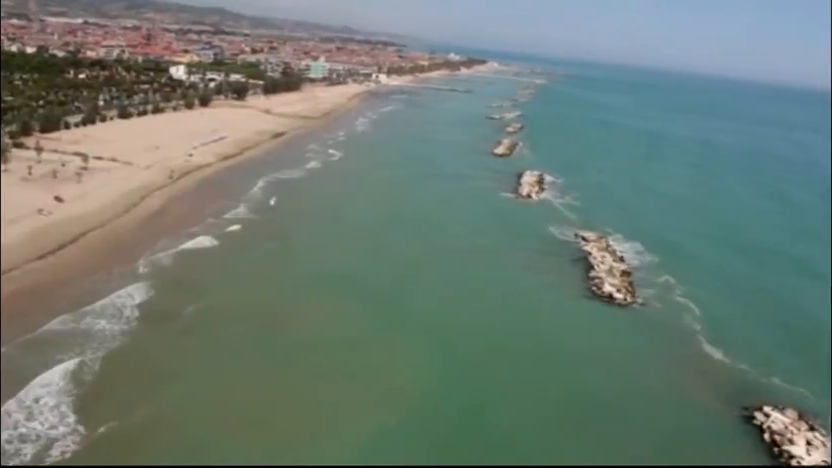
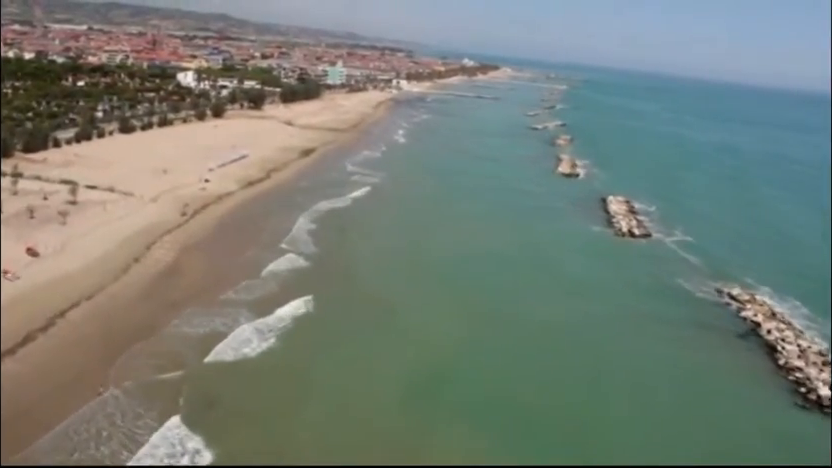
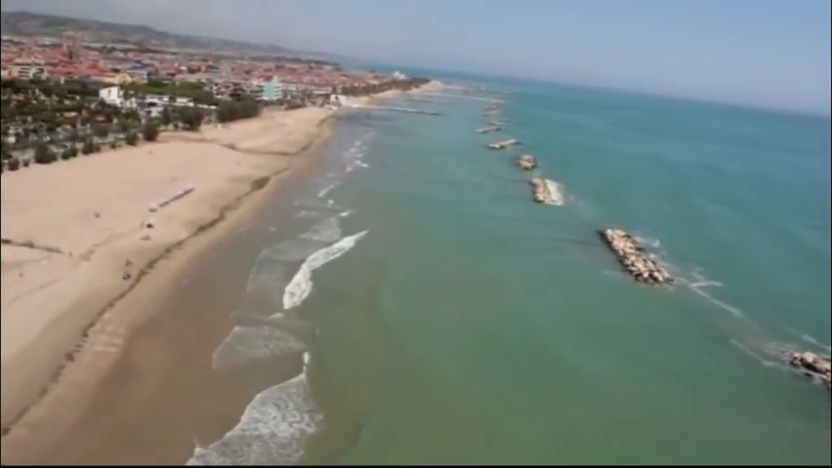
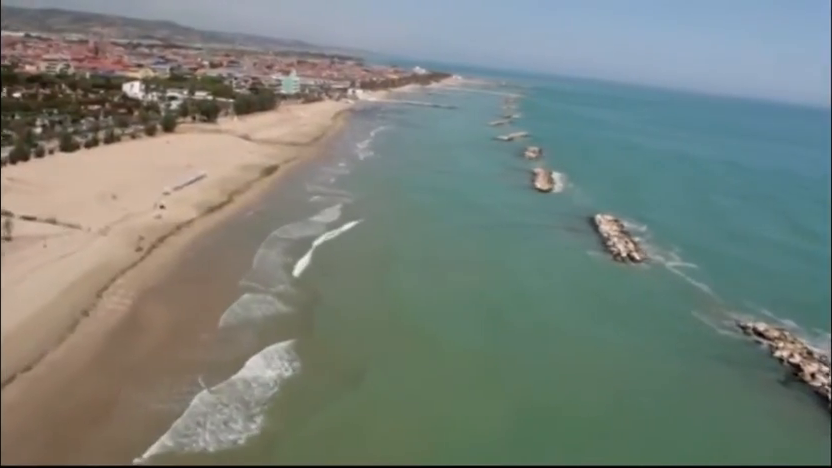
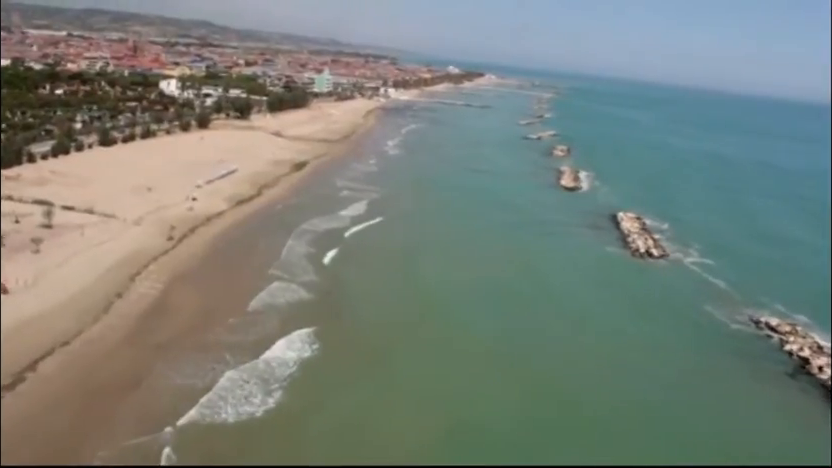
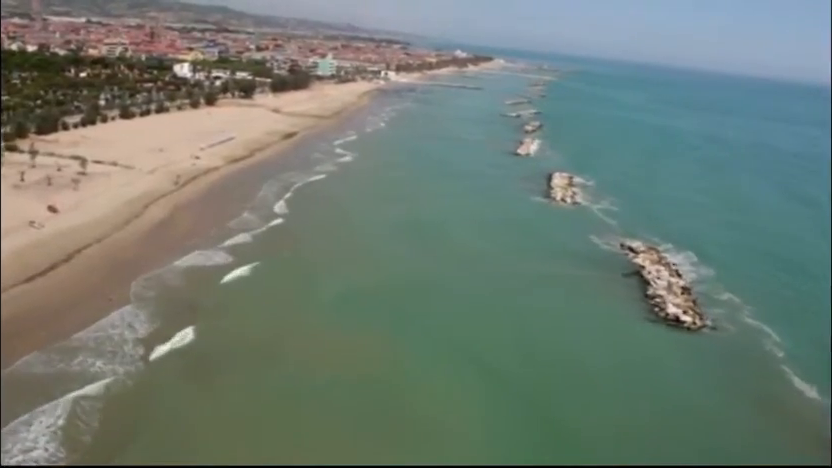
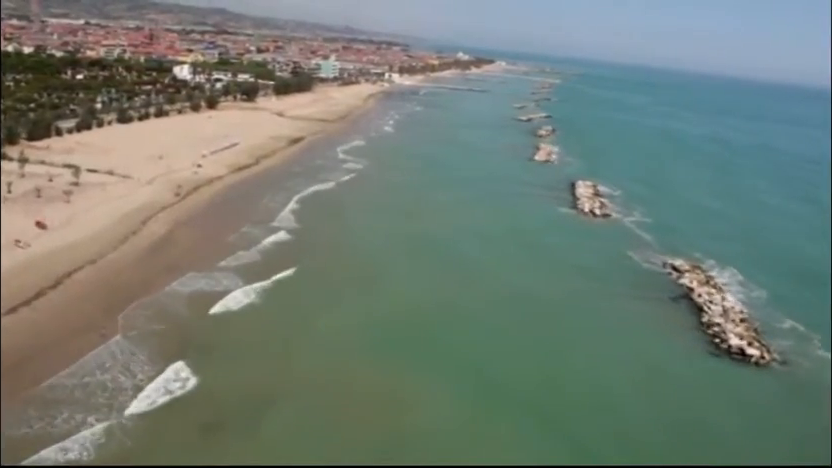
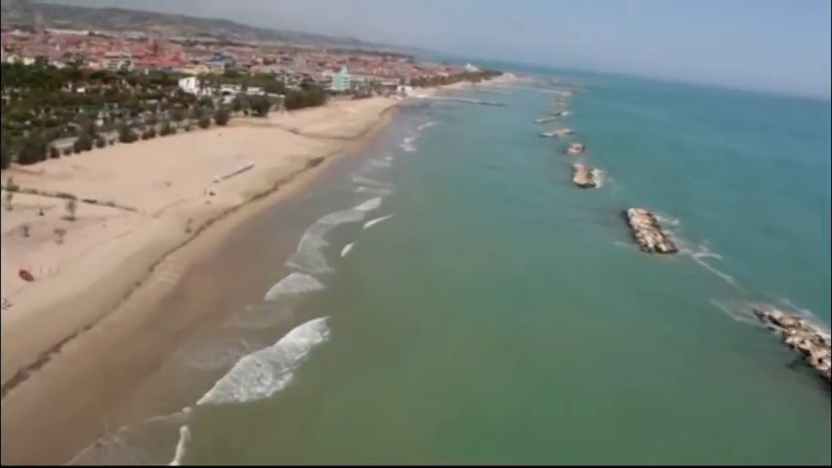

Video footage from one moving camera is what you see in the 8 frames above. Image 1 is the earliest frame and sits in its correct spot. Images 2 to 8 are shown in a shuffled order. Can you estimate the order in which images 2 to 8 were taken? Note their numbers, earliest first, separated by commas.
6, 7, 2, 8, 5, 4, 3
